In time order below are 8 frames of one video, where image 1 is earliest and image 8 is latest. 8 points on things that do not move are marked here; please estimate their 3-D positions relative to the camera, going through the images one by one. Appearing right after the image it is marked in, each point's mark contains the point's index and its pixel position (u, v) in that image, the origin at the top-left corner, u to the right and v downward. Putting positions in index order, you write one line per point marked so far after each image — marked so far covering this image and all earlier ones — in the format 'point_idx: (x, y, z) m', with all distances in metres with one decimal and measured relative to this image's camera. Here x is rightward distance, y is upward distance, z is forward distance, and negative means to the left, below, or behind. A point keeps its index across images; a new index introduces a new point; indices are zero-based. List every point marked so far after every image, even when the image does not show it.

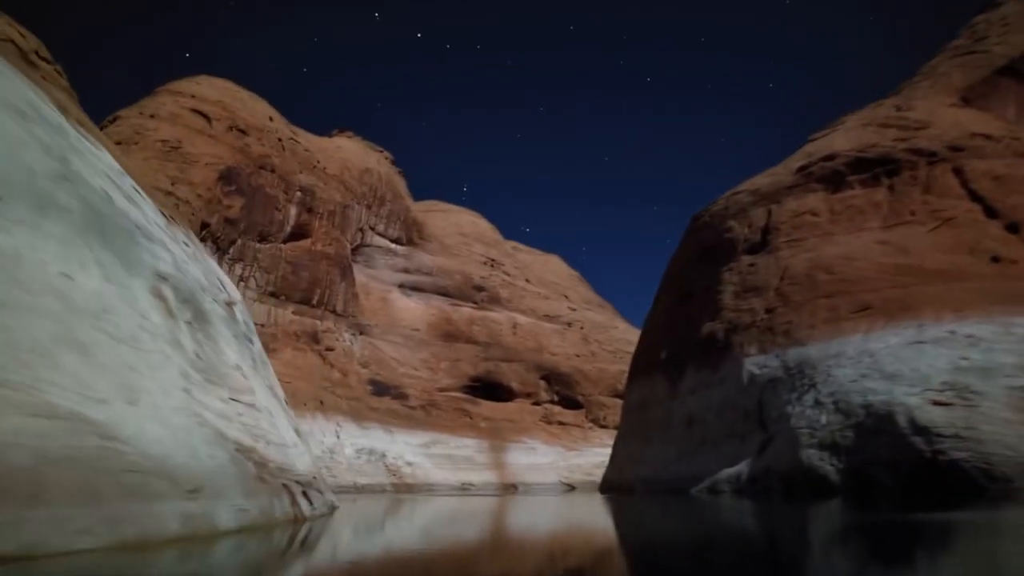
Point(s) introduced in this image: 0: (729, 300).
0: (+3.9, -0.2, +15.3) m
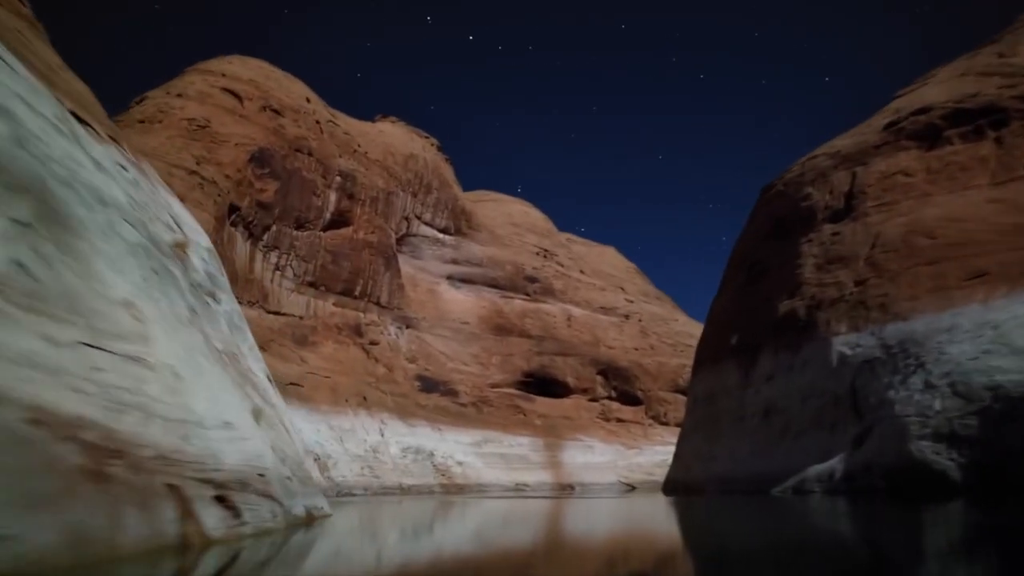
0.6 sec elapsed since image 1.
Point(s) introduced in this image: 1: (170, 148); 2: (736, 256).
0: (+4.7, +0.2, +13.5) m
1: (-7.4, +3.0, +18.2) m
2: (+4.6, +0.7, +17.6) m
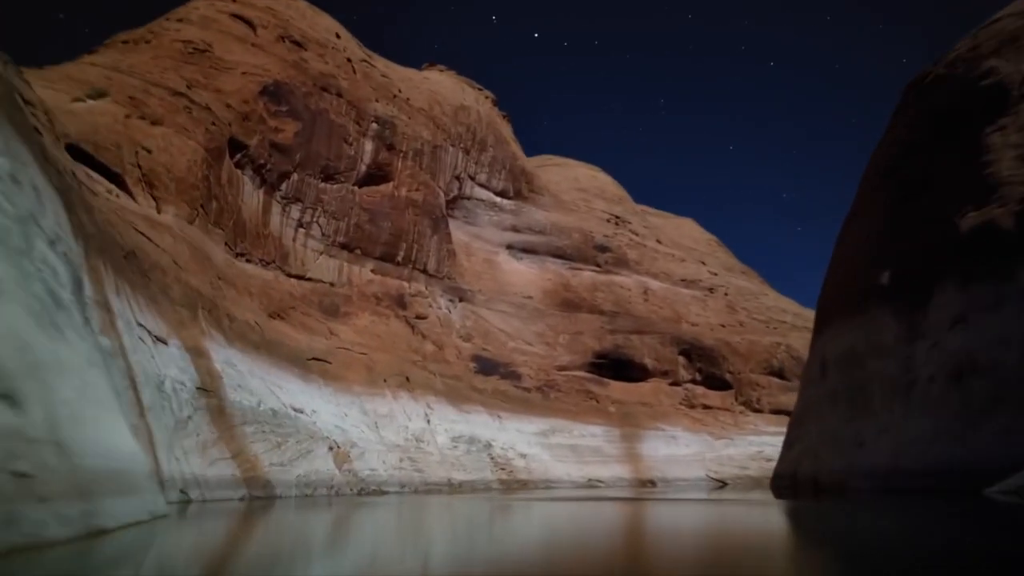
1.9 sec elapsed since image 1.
0: (+5.4, +1.3, +9.2) m
1: (-6.3, +3.9, +14.9) m
2: (+5.6, +1.7, +13.3) m
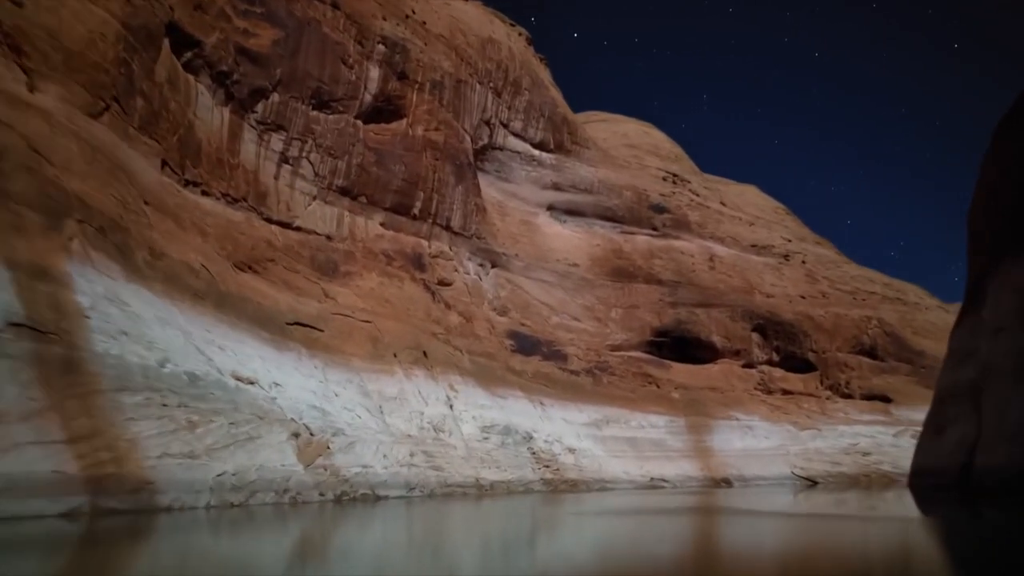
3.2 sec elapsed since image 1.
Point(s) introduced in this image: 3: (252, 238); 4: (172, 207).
0: (+5.6, +2.3, +4.7) m
1: (-5.8, +4.7, +11.0) m
2: (+6.0, +2.8, +8.8) m
3: (-4.1, +0.8, +13.6) m
4: (-4.4, +1.1, +11.1) m
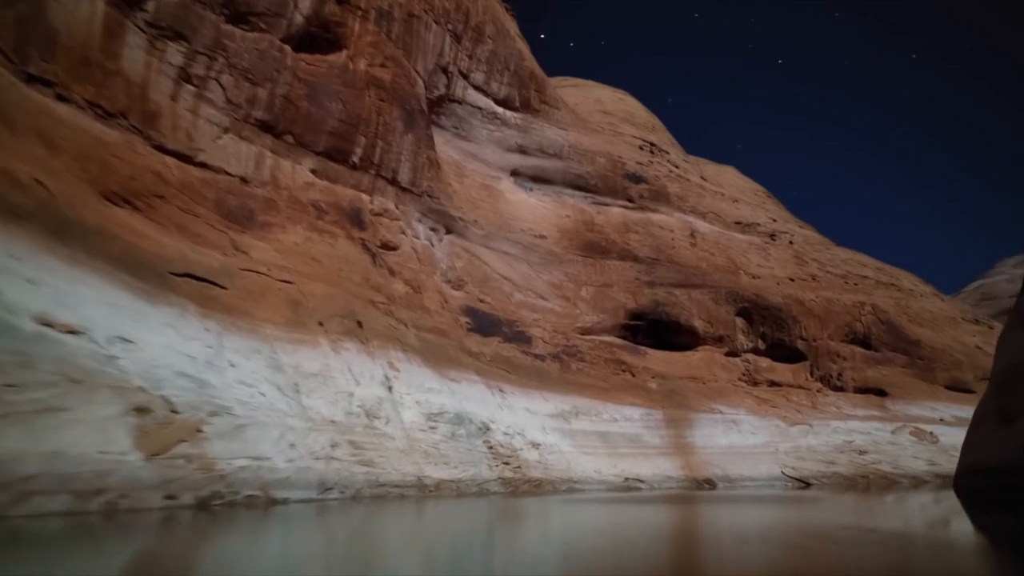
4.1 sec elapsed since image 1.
0: (+5.4, +2.9, +2.1) m
1: (-6.2, +5.4, +7.9) m
2: (+5.7, +3.4, +6.3) m
3: (-4.7, +1.5, +10.6) m
4: (-4.9, +1.8, +8.1) m
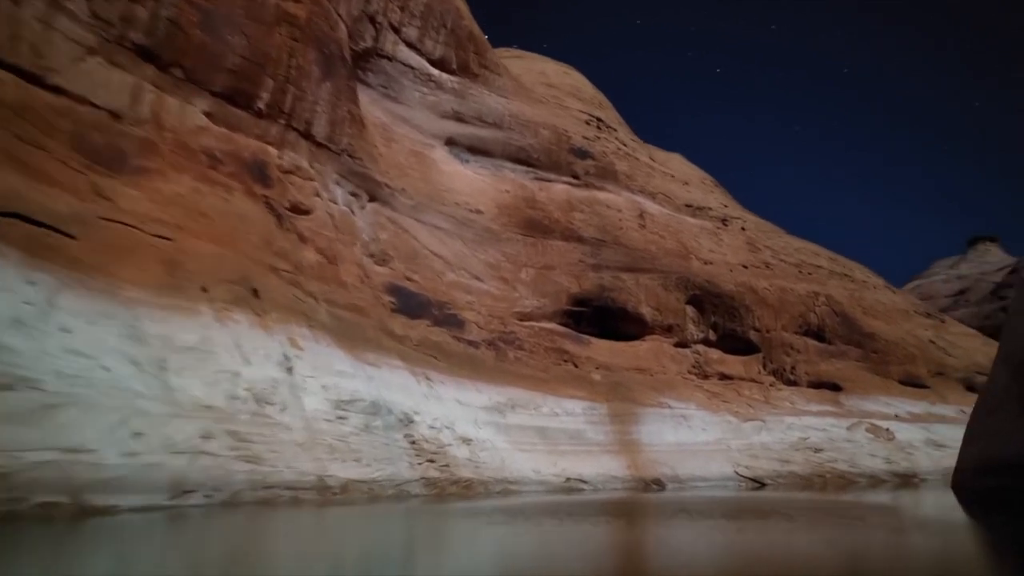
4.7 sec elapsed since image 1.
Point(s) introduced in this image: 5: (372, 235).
0: (+5.3, +3.3, +0.5) m
1: (-6.7, +6.0, +5.4) m
2: (+5.3, +3.7, +4.7) m
3: (-5.4, +2.1, +8.2) m
4: (-5.4, +2.3, +5.7) m
5: (-2.6, +1.0, +16.0) m
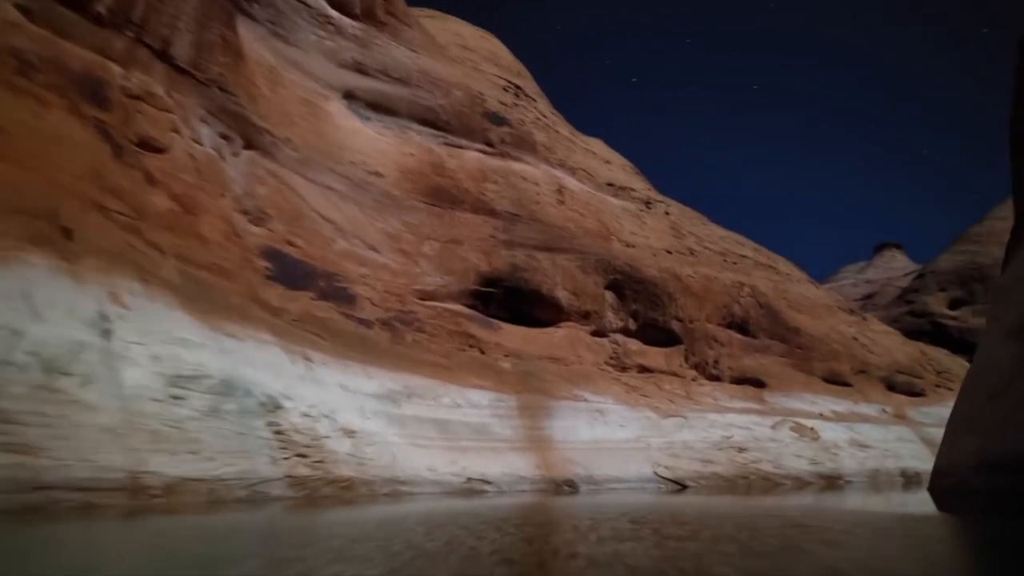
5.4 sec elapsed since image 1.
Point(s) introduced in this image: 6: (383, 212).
0: (+5.4, +3.6, -1.1) m
1: (-7.0, +6.7, +2.6) m
2: (+5.0, +4.0, +3.0) m
3: (-6.1, +2.7, +5.4) m
4: (-5.9, +3.0, +3.0) m
5: (-4.2, +1.6, +13.5) m
6: (-2.5, +1.5, +16.6) m
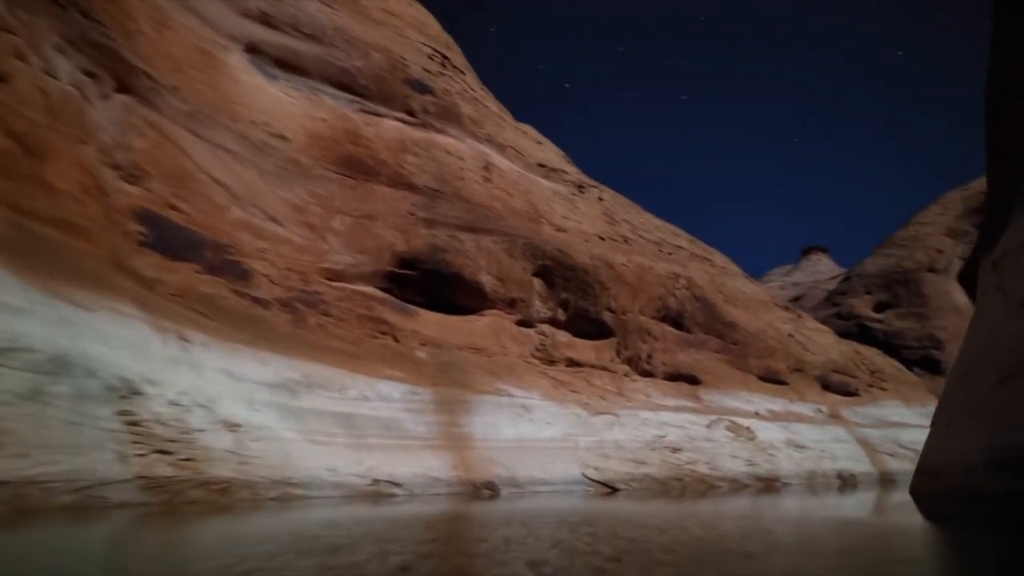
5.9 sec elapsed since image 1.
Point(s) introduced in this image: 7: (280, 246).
0: (+5.5, +3.8, -2.3) m
1: (-7.0, +7.2, +0.3) m
2: (+4.7, +4.3, +1.8) m
3: (-6.5, +3.2, +3.3) m
4: (-6.0, +3.5, +0.8) m
5: (-5.3, +2.0, +11.5) m
6: (-3.9, +1.9, +14.7) m
7: (-3.8, +0.7, +13.8) m
